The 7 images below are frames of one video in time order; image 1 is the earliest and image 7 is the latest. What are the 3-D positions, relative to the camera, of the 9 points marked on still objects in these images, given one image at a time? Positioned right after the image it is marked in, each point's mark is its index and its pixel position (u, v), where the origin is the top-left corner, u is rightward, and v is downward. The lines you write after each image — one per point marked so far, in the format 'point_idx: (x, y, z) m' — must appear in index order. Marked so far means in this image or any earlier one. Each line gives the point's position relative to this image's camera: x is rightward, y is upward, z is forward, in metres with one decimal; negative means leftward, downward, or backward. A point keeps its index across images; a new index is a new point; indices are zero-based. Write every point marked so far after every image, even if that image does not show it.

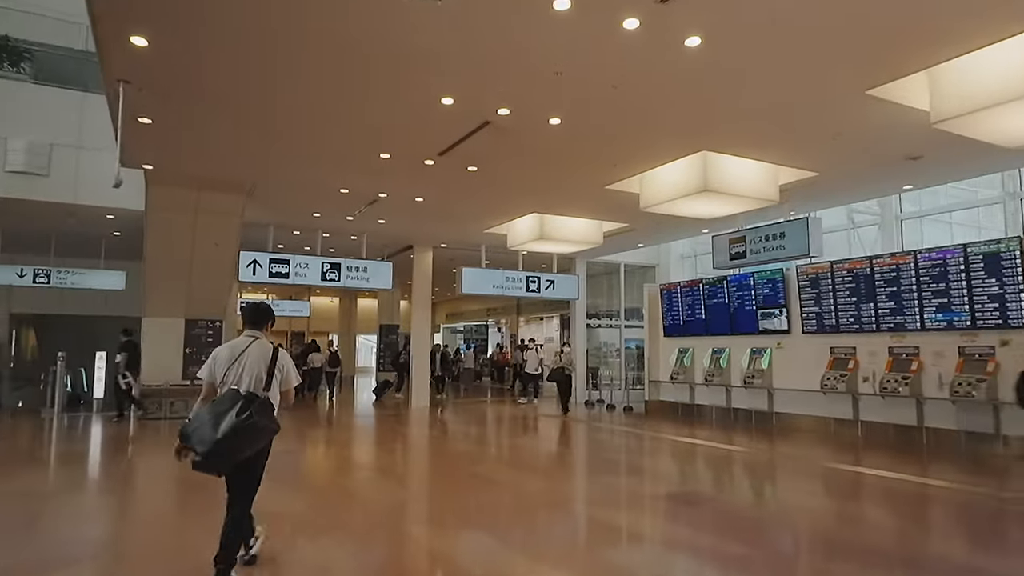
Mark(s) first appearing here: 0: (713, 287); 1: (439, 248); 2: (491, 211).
0: (+3.4, 0.0, +11.5) m
1: (-1.5, +0.8, +14.2) m
2: (-0.3, +1.2, +10.3) m
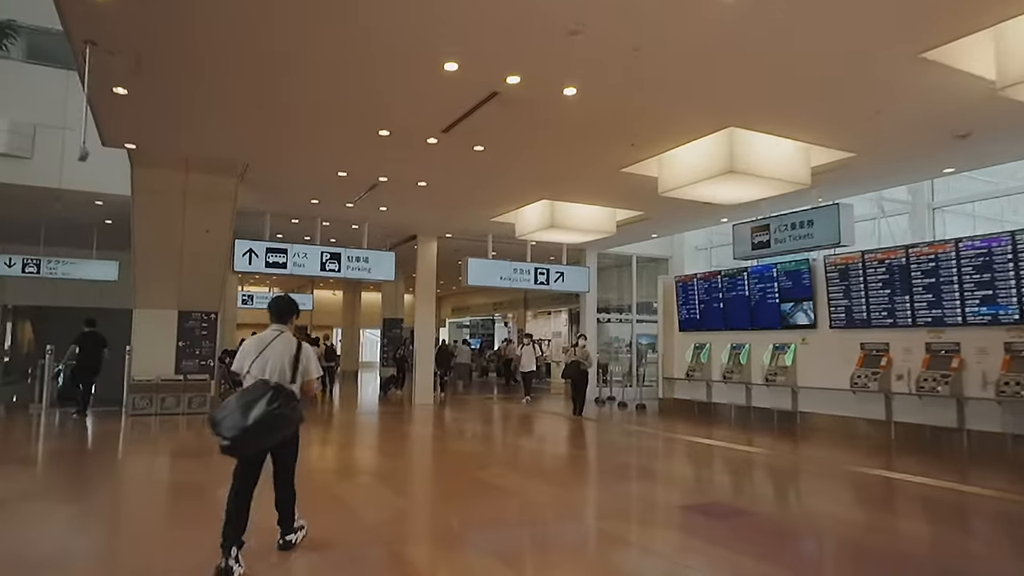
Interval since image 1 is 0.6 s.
0: (+3.5, +0.1, +10.8) m
1: (-1.3, +1.0, +13.6) m
2: (-0.2, +1.3, +9.7) m
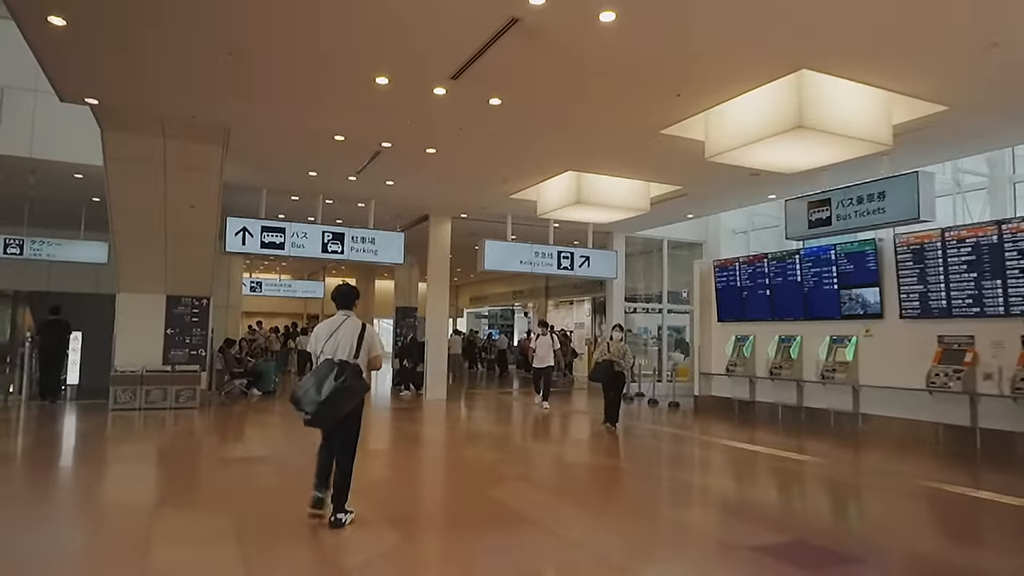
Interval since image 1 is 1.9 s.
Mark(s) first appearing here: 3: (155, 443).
0: (+3.8, +0.3, +9.6) m
1: (-1.0, +1.3, +12.5) m
2: (+0.1, +1.5, +8.6) m
3: (-4.6, -2.0, +8.8) m
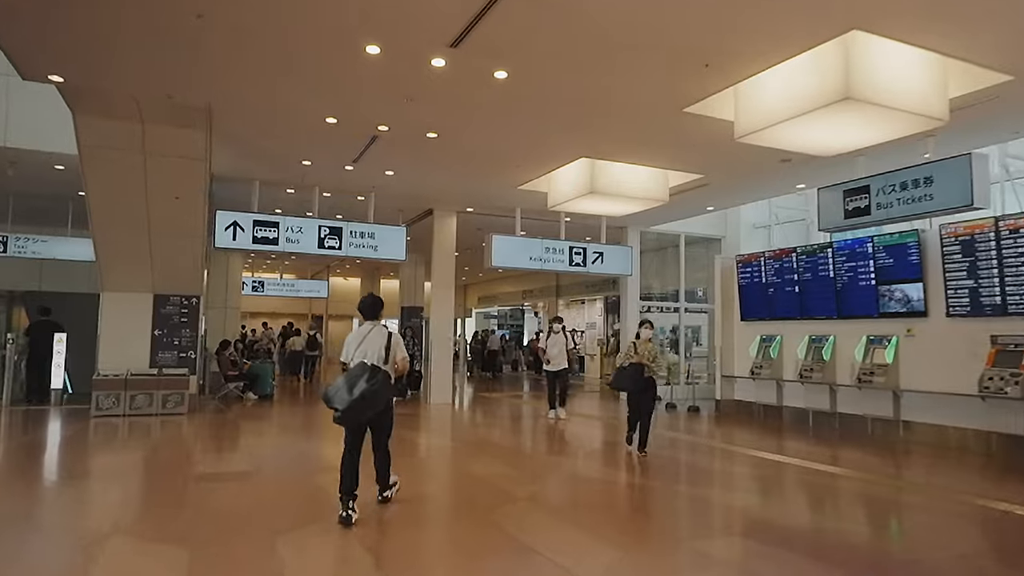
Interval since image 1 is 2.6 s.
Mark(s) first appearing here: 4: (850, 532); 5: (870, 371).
0: (+3.9, +0.4, +8.9) m
1: (-0.8, +1.3, +11.8) m
2: (+0.2, +1.6, +7.9) m
3: (-4.5, -2.0, +8.2) m
4: (+2.6, -1.9, +5.2) m
5: (+4.2, -1.0, +8.0) m
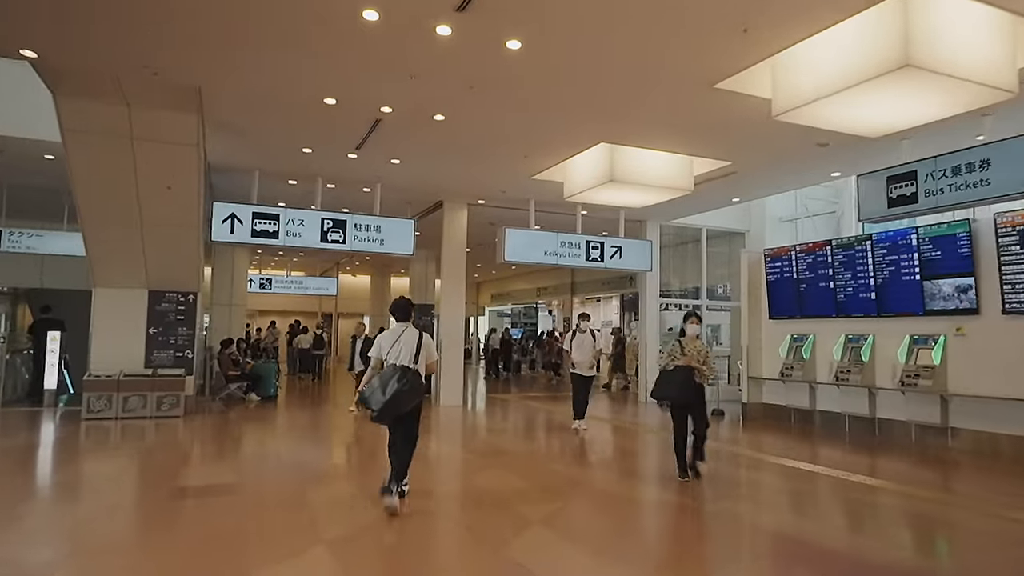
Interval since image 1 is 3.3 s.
0: (+4.1, +0.4, +8.3) m
1: (-0.6, +1.4, +11.3) m
2: (+0.3, +1.6, +7.4) m
3: (-4.3, -1.9, +7.8) m
4: (+2.7, -1.9, +4.6) m
5: (+4.3, -0.9, +7.4) m
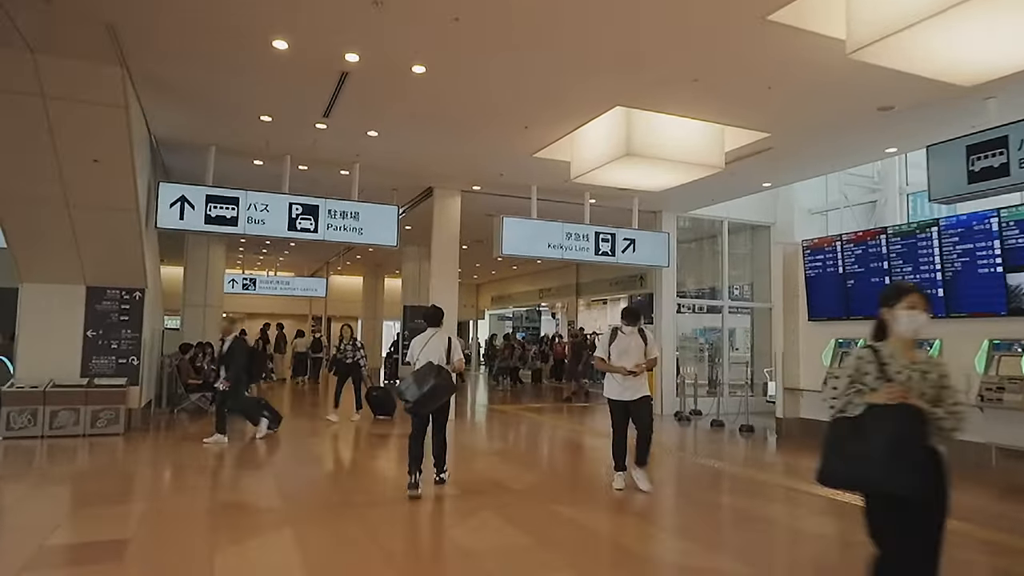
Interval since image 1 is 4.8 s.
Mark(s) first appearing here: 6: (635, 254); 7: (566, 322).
0: (+4.0, +0.5, +7.0) m
1: (-0.6, +1.4, +10.0) m
2: (+0.3, +1.7, +6.1) m
3: (-4.4, -1.9, +6.5) m
4: (+2.6, -1.8, +3.3) m
5: (+4.3, -0.9, +6.1) m
6: (+1.7, +0.5, +9.6) m
7: (+1.4, -0.8, +17.2) m
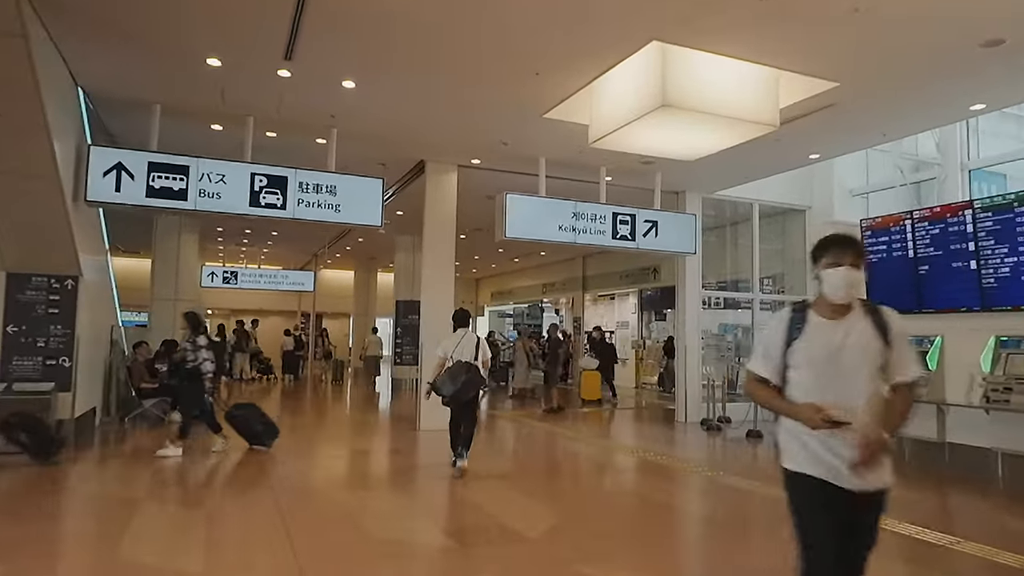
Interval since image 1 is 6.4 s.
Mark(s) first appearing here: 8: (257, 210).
0: (+4.1, +0.6, +5.7) m
1: (-0.5, +1.5, +8.8) m
2: (+0.4, +1.8, +4.8) m
3: (-4.3, -1.7, +5.2) m
4: (+2.7, -1.7, +2.0) m
5: (+4.4, -0.7, +4.8) m
6: (+1.8, +0.6, +8.3) m
7: (+1.4, -0.7, +15.9) m
8: (-2.4, +0.7, +6.6) m
